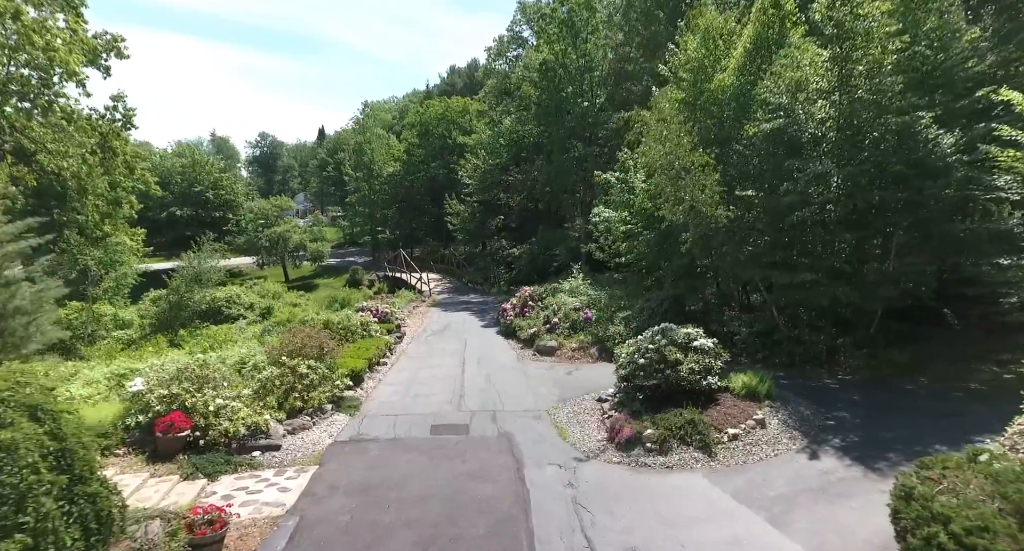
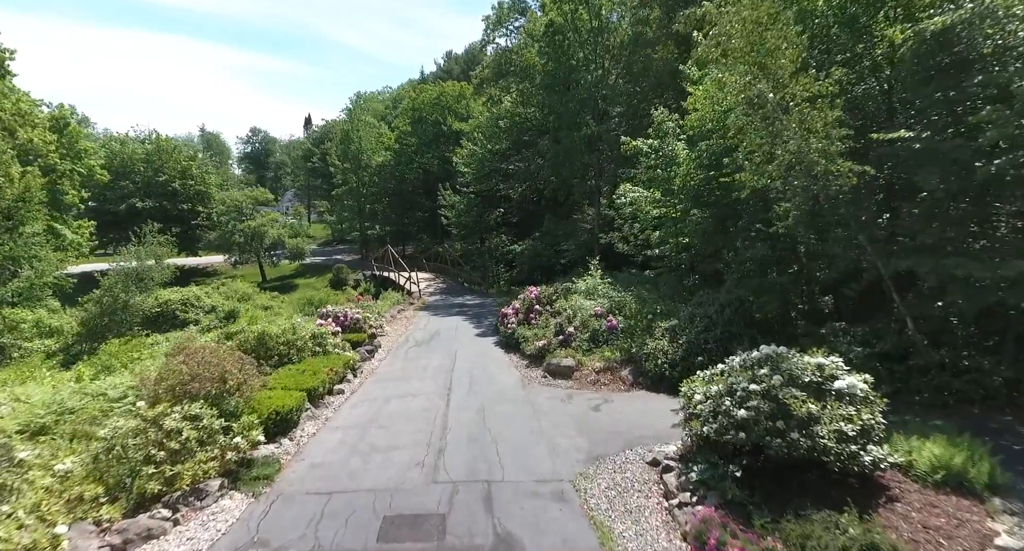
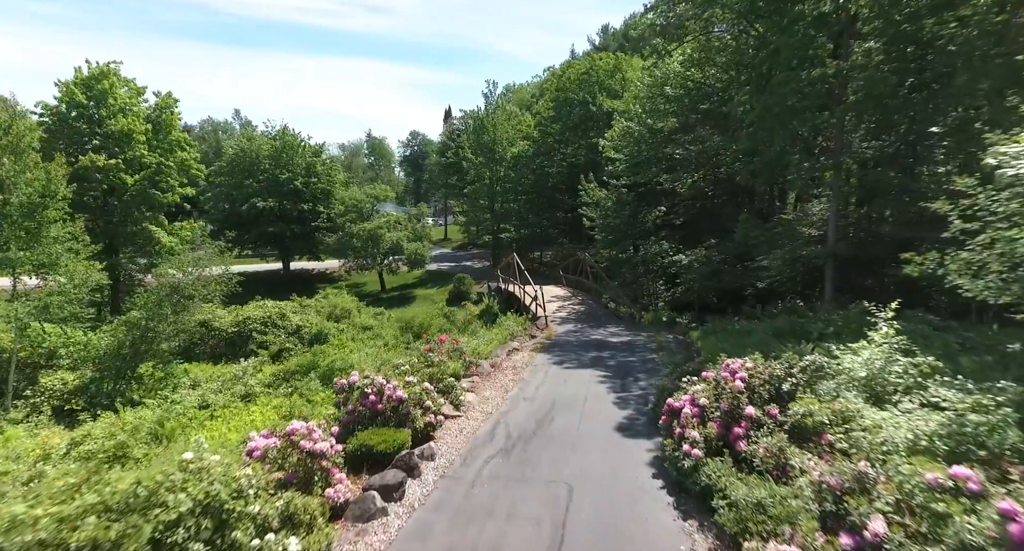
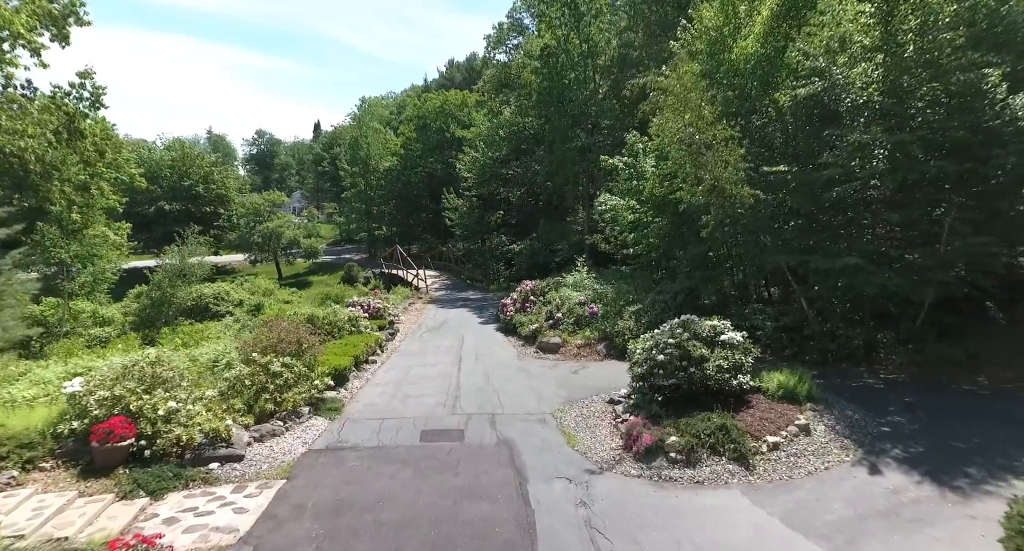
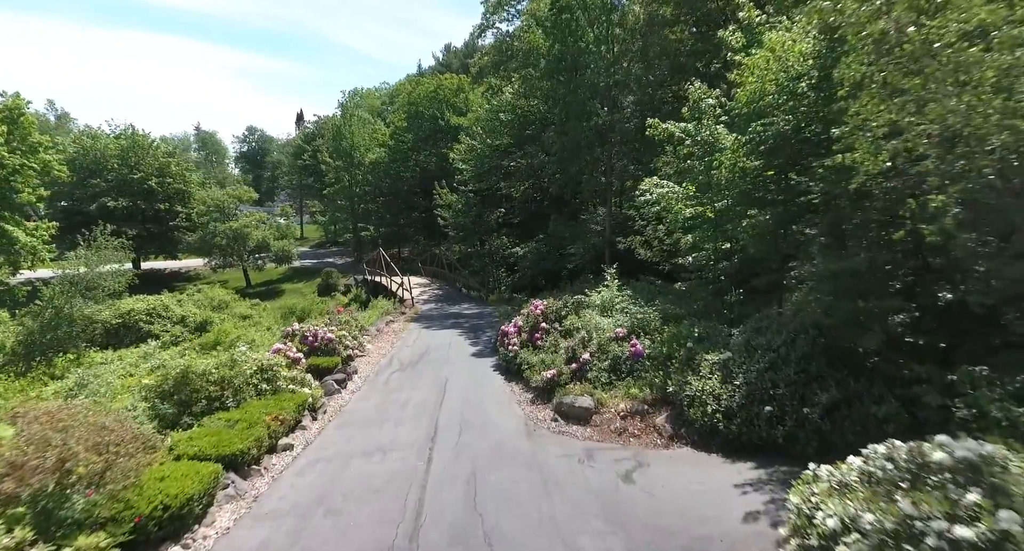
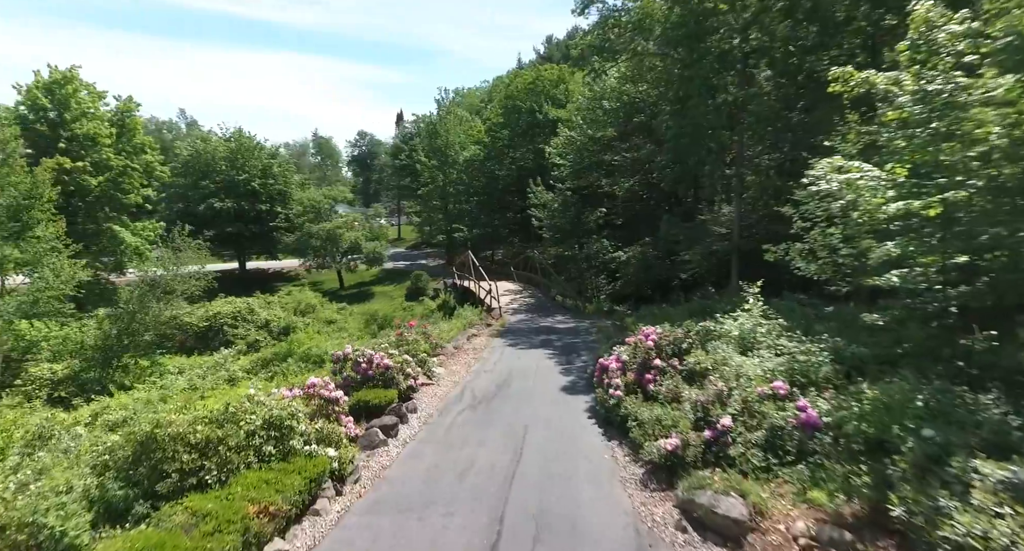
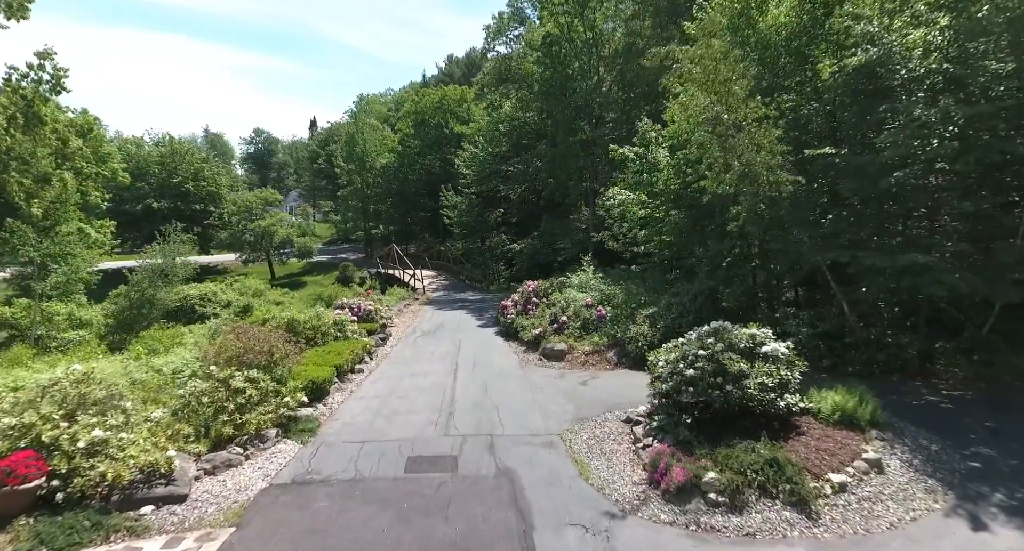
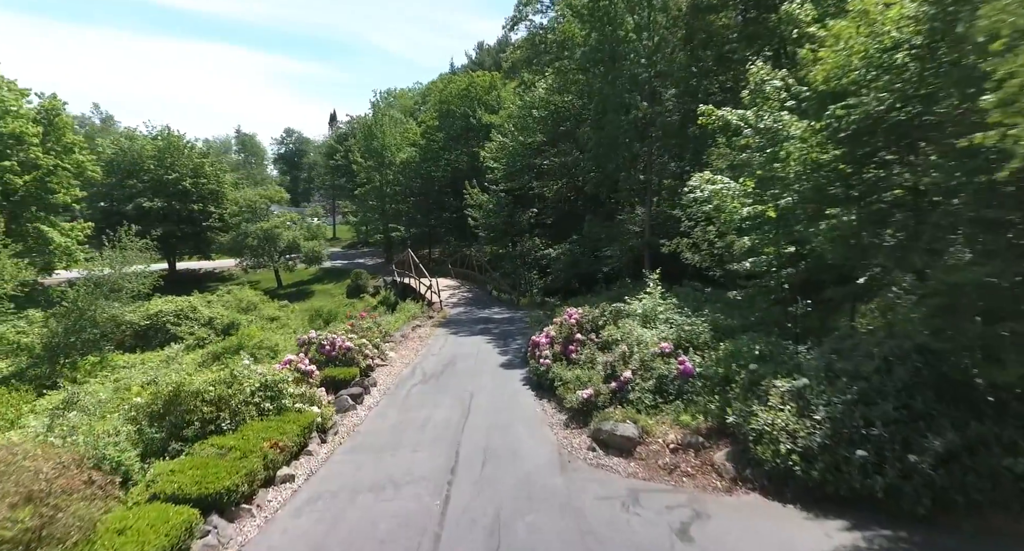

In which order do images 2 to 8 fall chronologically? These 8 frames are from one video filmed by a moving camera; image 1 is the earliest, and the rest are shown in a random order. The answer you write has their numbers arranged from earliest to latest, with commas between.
4, 7, 2, 5, 8, 6, 3
